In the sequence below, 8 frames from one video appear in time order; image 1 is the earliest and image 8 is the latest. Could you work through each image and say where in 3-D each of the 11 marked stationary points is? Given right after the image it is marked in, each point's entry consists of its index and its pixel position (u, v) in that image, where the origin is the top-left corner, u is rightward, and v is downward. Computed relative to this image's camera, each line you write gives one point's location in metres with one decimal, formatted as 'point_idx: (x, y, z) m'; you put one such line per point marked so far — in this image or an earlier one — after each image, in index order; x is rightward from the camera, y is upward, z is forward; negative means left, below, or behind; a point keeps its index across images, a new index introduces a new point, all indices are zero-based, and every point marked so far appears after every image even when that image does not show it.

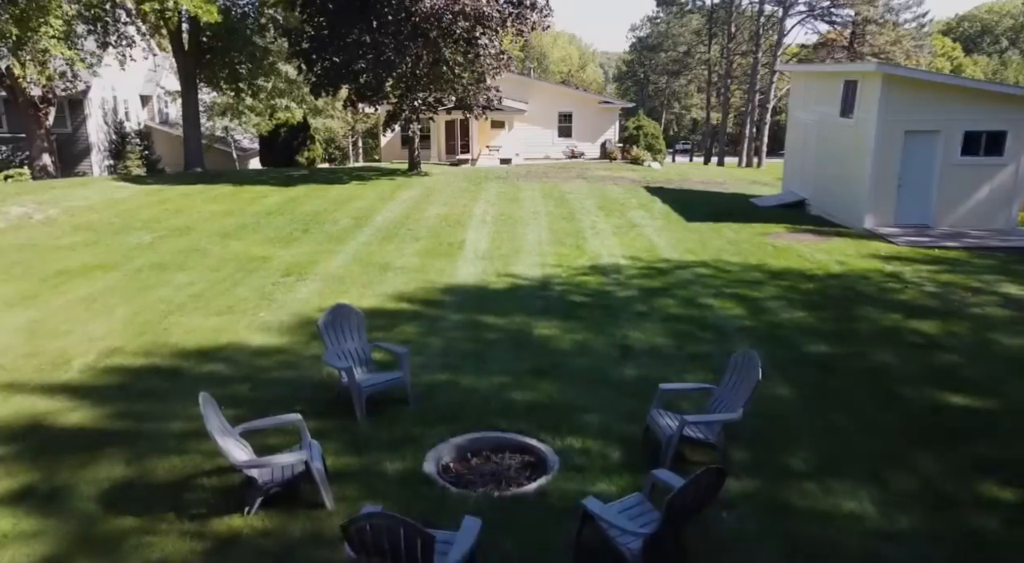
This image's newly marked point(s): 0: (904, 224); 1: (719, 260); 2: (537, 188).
0: (+7.7, +1.1, +13.6) m
1: (+3.3, +0.3, +10.8) m
2: (+0.6, +2.6, +19.2) m
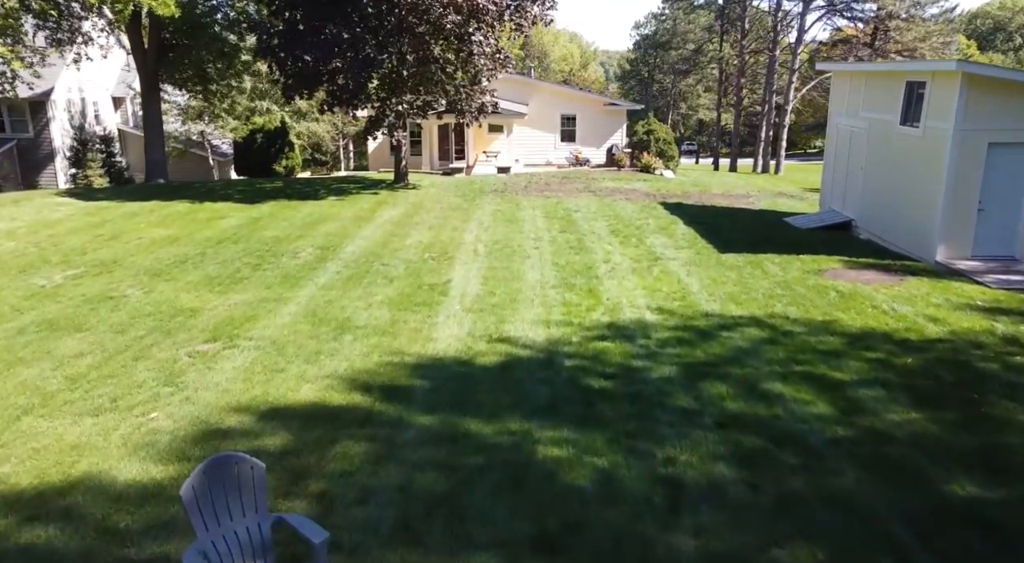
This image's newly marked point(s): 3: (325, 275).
0: (+7.7, +0.4, +11.2) m
1: (+3.2, -0.4, +8.4) m
2: (+0.6, +1.8, +16.8) m
3: (-2.8, +0.1, +10.5) m
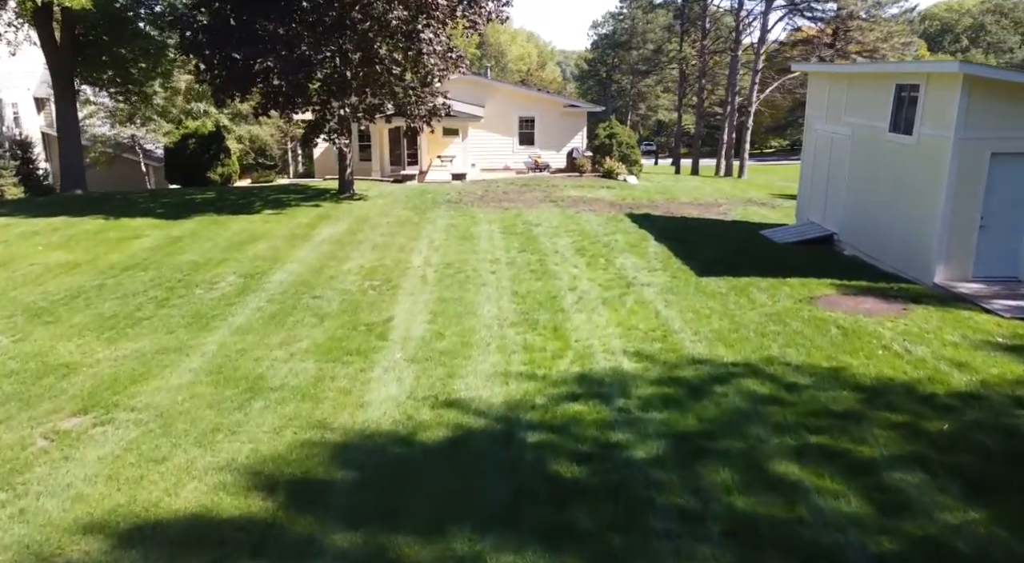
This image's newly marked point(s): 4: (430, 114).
0: (+7.0, +0.1, +10.2) m
1: (+2.7, -0.8, +7.1) m
2: (-0.4, +1.4, +15.4) m
3: (-3.5, -0.4, +8.9) m
4: (-2.2, +4.5, +18.5) m
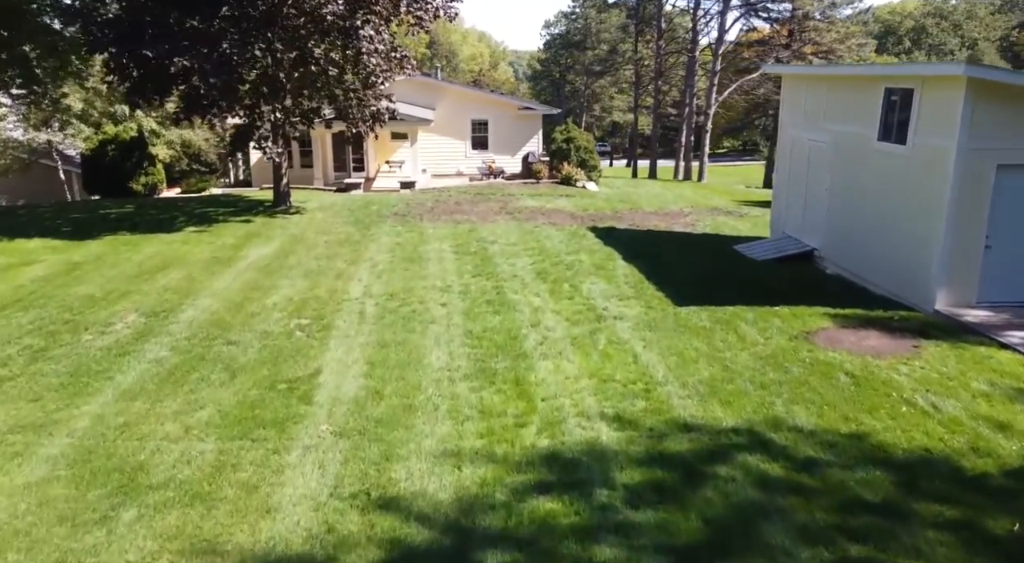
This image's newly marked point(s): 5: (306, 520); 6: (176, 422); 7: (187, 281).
0: (+6.4, -0.3, +9.2) m
1: (+2.3, -1.2, +5.9) m
2: (-1.4, +0.9, +13.9) m
3: (-4.0, -0.9, +7.2) m
4: (-3.4, +4.0, +16.9) m
5: (-1.4, -1.6, +4.7) m
6: (-3.0, -1.2, +6.1) m
7: (-4.9, 0.0, +10.3) m
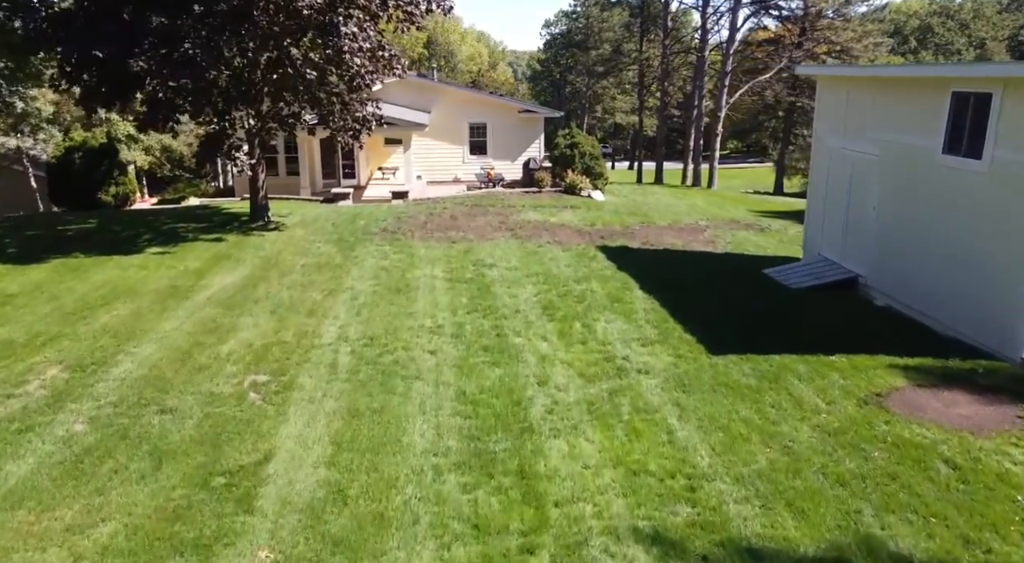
0: (+6.4, -0.7, +7.7) m
1: (+2.3, -1.7, +4.4) m
2: (-1.3, +0.4, +12.4) m
3: (-3.9, -1.4, +5.7) m
4: (-3.4, +3.5, +15.4) m
5: (-1.4, -2.1, +3.2) m
6: (-2.9, -1.7, +4.5) m
7: (-4.9, -0.5, +8.8) m
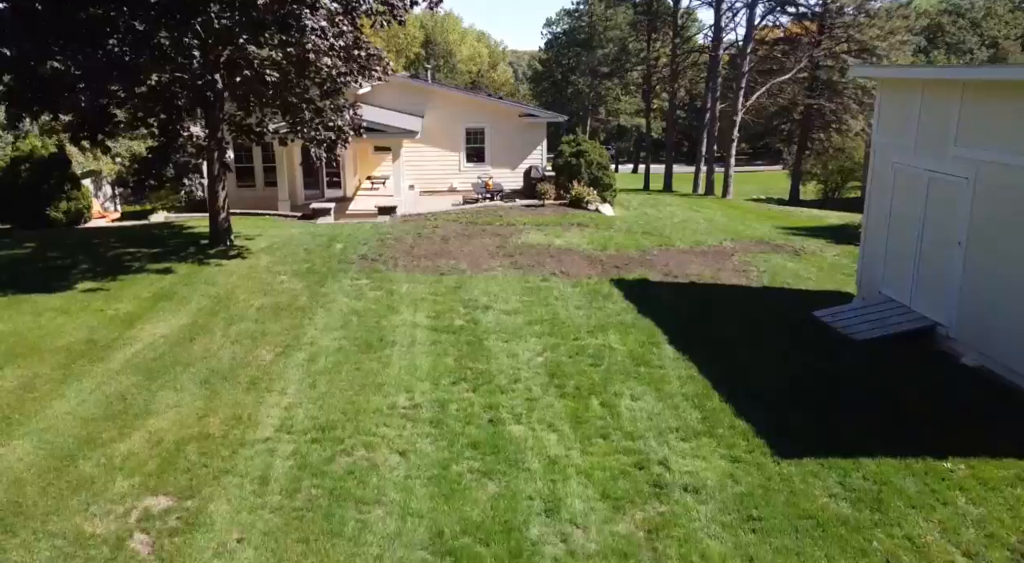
0: (+6.4, -1.4, +5.7) m
1: (+2.3, -2.4, +2.3) m
2: (-1.4, -0.2, +10.3) m
3: (-4.0, -2.1, +3.7) m
4: (-3.4, +2.8, +13.3) m
5: (-1.4, -2.8, +1.1) m
6: (-3.0, -2.4, +2.5) m
7: (-4.9, -1.2, +6.8) m
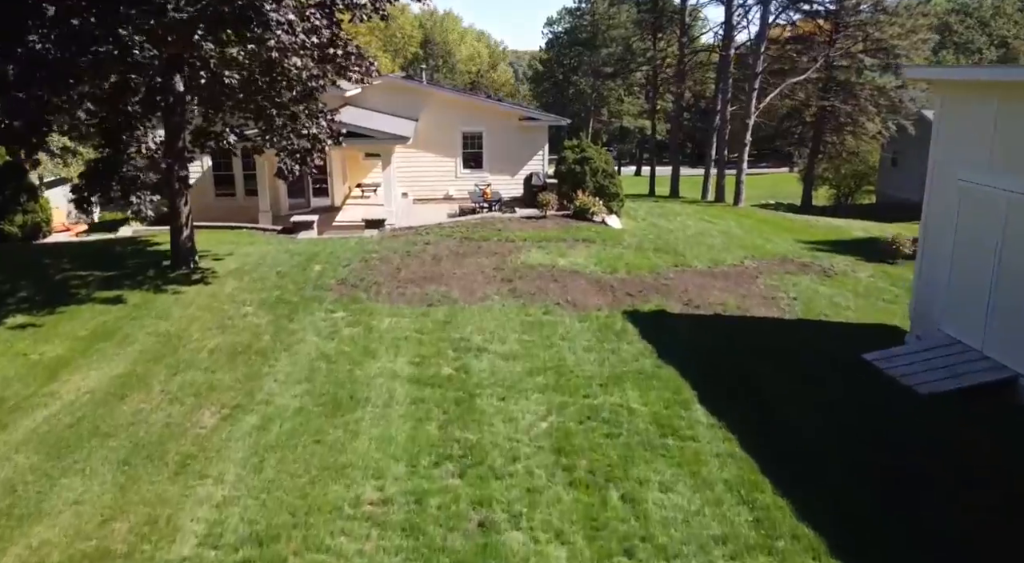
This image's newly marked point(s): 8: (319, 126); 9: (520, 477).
0: (+6.4, -1.9, +4.2) m
1: (+2.3, -2.8, +0.9) m
2: (-1.4, -0.7, +8.9) m
3: (-4.0, -2.5, +2.2) m
4: (-3.5, +2.4, +11.8) m
5: (-1.4, -3.2, -0.4) m
6: (-3.0, -2.8, +1.0) m
7: (-4.9, -1.6, +5.3) m
8: (-3.2, +2.6, +11.5) m
9: (0.0, -1.6, +5.6) m
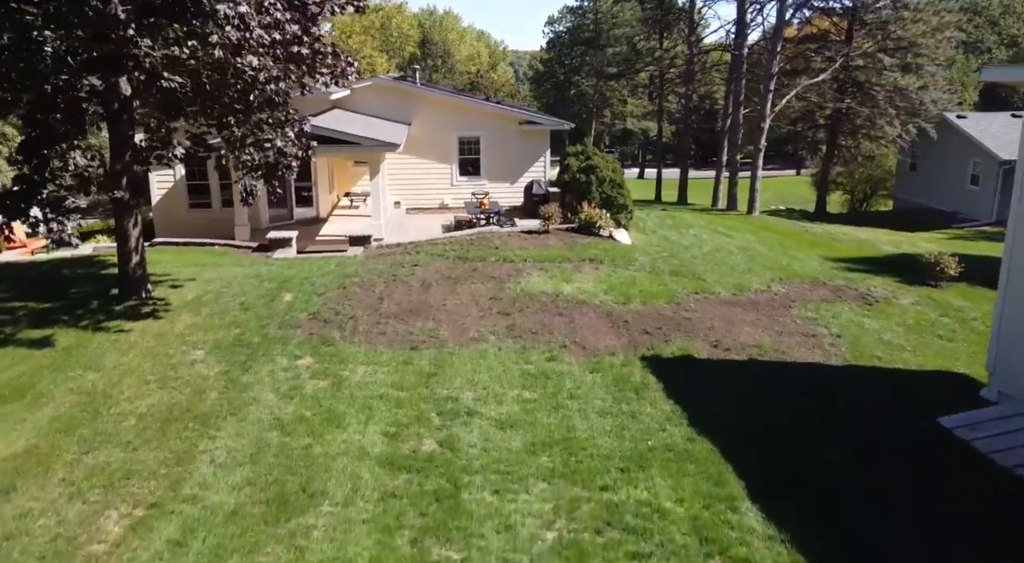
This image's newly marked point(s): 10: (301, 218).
0: (+6.4, -2.3, +2.6) m
1: (+2.3, -3.3, -0.7) m
2: (-1.4, -1.2, +7.3) m
3: (-4.0, -3.0, +0.6) m
4: (-3.5, +1.9, +10.3) m
5: (-1.5, -3.7, -1.9) m
6: (-3.0, -3.3, -0.6) m
7: (-4.9, -2.1, +3.7) m
8: (-3.3, +2.1, +10.0) m
9: (0.0, -2.1, +4.0) m
10: (-5.7, +1.5, +17.9) m
